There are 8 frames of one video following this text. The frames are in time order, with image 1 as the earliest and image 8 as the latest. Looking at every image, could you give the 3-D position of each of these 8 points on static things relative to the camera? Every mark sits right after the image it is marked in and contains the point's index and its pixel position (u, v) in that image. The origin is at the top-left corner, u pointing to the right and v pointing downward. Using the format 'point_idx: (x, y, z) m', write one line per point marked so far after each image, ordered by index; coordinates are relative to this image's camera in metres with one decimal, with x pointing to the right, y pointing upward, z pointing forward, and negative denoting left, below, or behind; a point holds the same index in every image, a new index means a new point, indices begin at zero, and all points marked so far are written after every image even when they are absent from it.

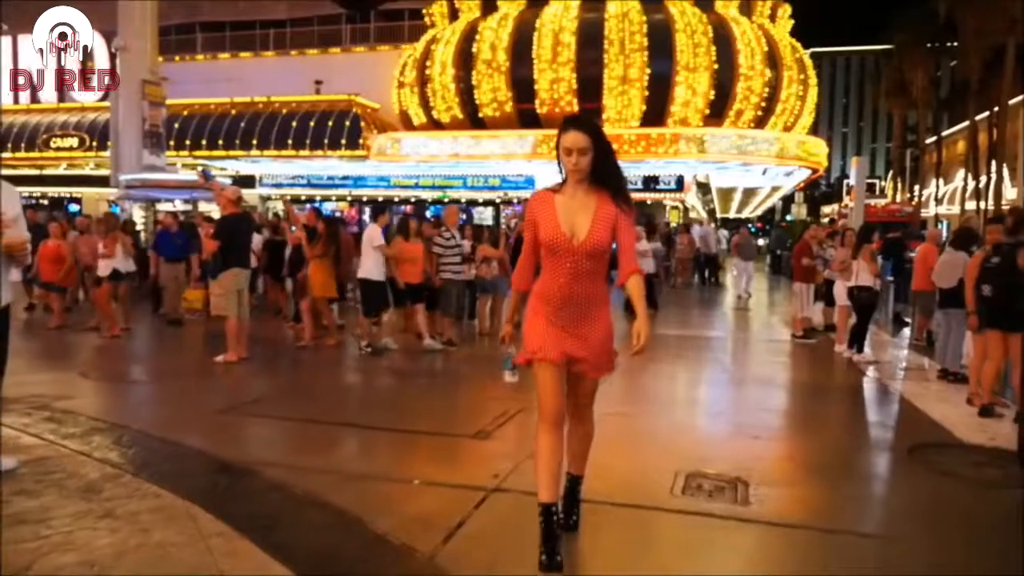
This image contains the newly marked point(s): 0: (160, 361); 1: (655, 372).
0: (-4.9, -1.0, +10.6) m
1: (+2.0, -1.1, +10.3) m
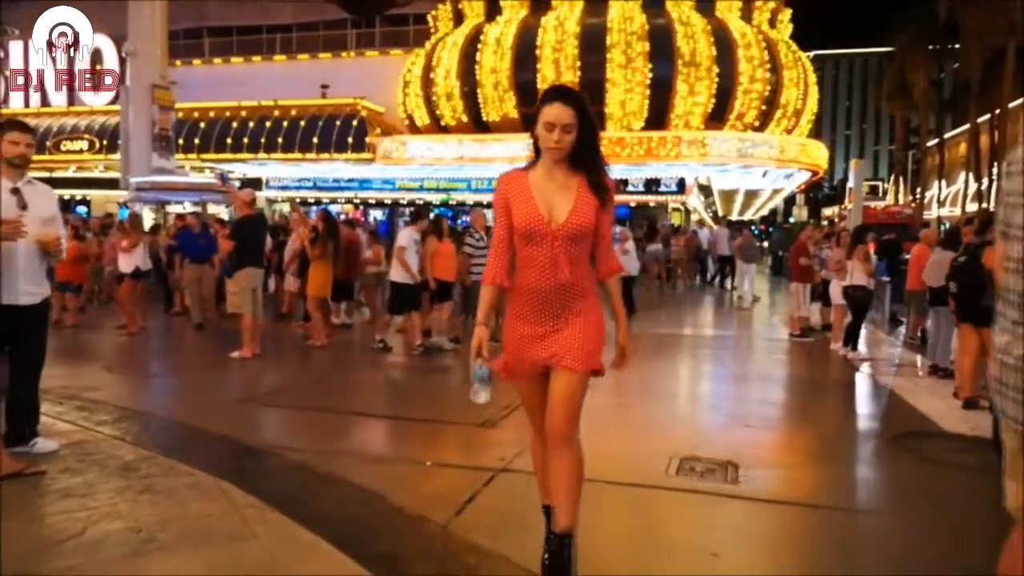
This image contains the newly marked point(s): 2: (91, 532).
0: (-4.8, -1.0, +11.0) m
1: (+2.1, -1.1, +10.6) m
2: (-2.2, -1.3, +4.1) m
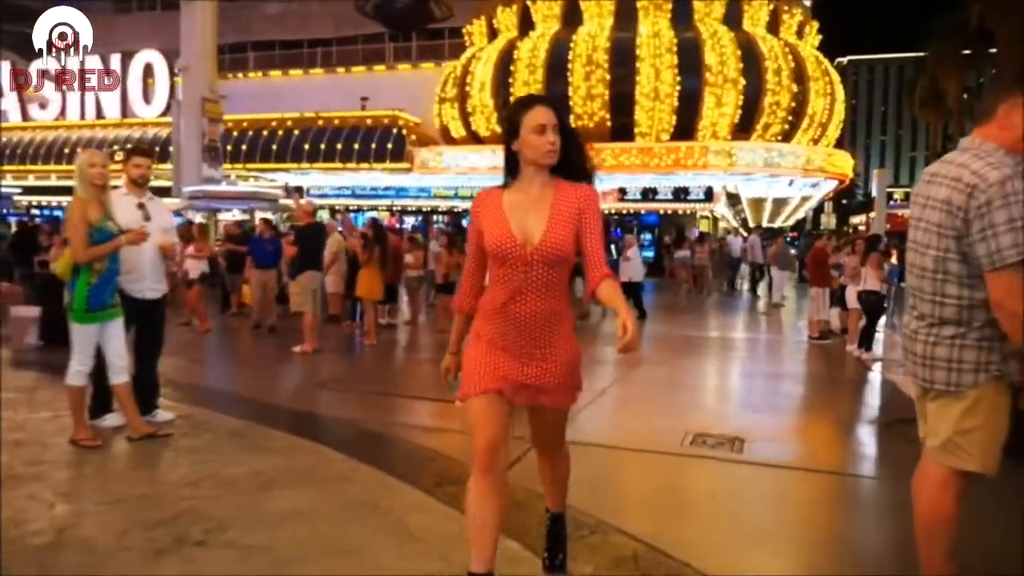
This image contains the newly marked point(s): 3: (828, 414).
0: (-4.3, -1.0, +12.1) m
1: (+2.6, -1.1, +11.5) m
2: (-1.9, -1.2, +5.1) m
3: (+3.5, -1.4, +8.6) m
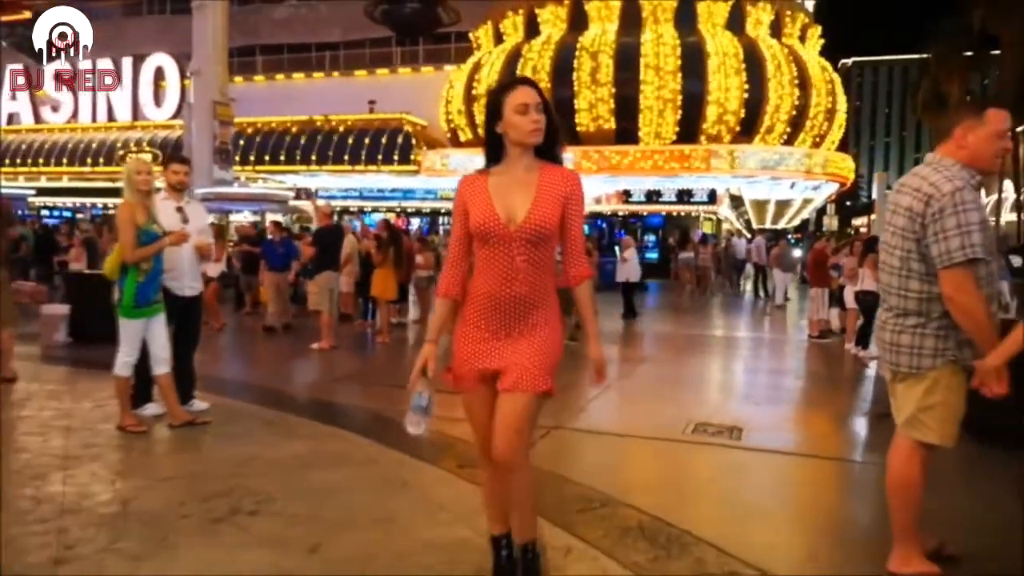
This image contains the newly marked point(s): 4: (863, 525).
0: (-4.1, -1.0, +12.6) m
1: (+2.7, -1.1, +12.0) m
2: (-1.8, -1.2, +5.6) m
3: (+3.7, -1.4, +9.1) m
4: (+2.1, -1.4, +4.7) m
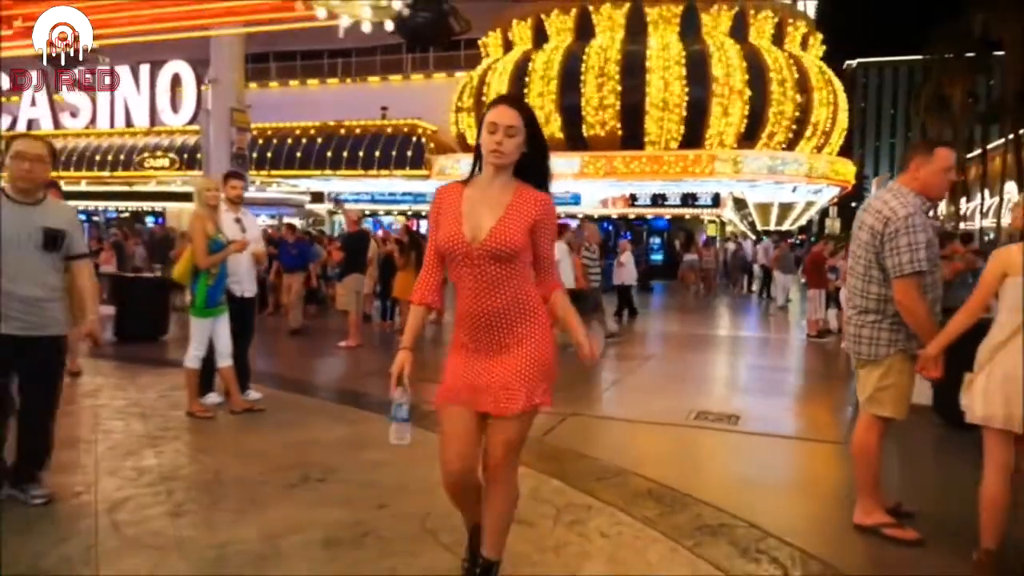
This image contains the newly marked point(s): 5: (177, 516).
0: (-3.9, -1.0, +13.5) m
1: (+3.0, -1.2, +12.8) m
2: (-1.6, -1.3, +6.4) m
3: (+3.9, -1.4, +9.9) m
4: (+2.3, -1.4, +5.5) m
5: (-1.9, -1.3, +4.5) m
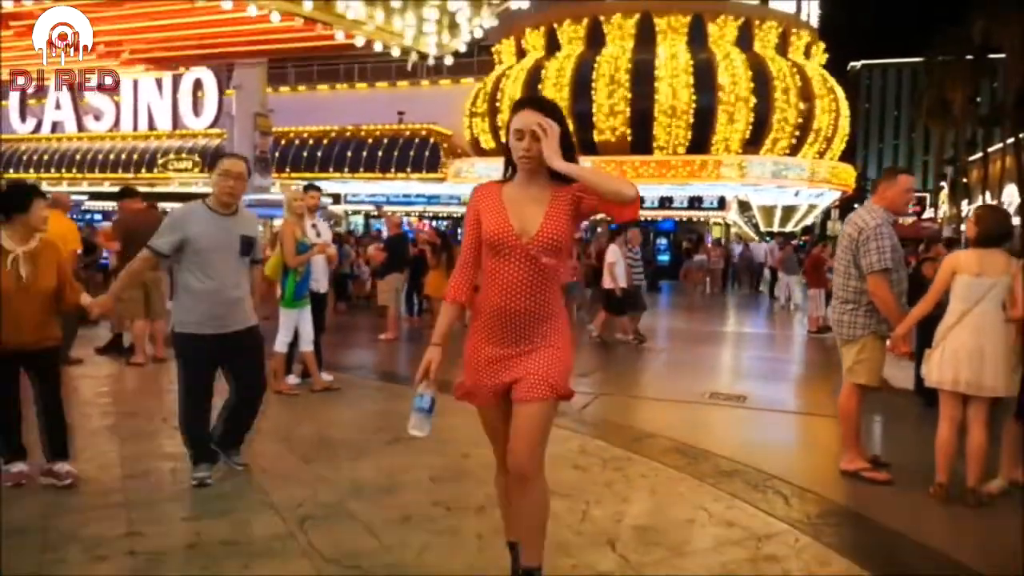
0: (-3.4, -1.0, +14.7) m
1: (+3.4, -1.2, +14.0) m
2: (-1.2, -1.2, +7.6) m
3: (+4.3, -1.4, +11.1) m
4: (+2.7, -1.3, +6.7) m
5: (-1.5, -1.3, +5.7) m
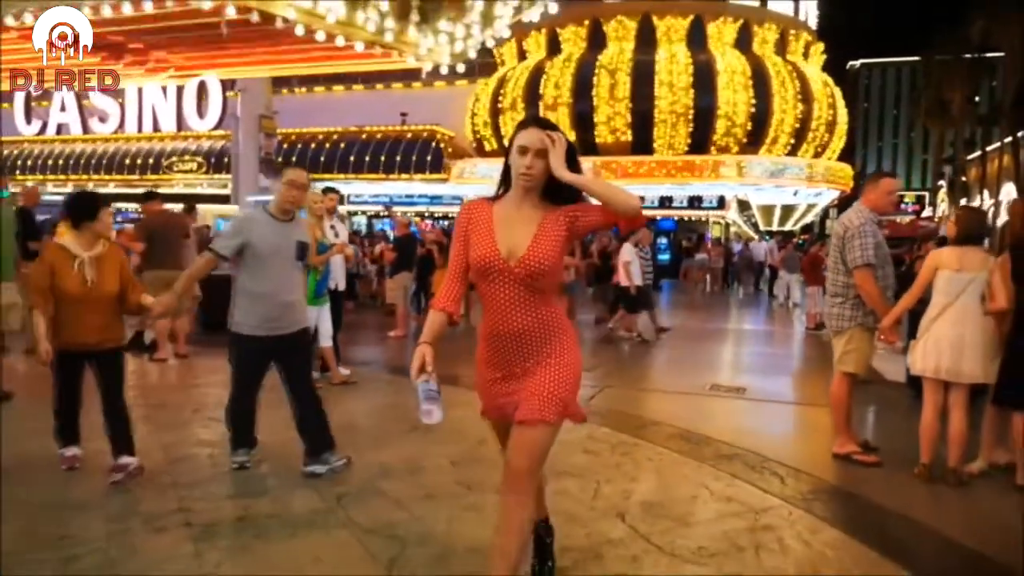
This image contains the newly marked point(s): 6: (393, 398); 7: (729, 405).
0: (-3.3, -0.9, +15.1) m
1: (+3.5, -1.1, +14.4) m
2: (-1.0, -1.2, +8.0) m
3: (+4.4, -1.3, +11.5) m
4: (+2.8, -1.3, +7.1) m
5: (-1.4, -1.3, +6.1) m
6: (-1.4, -1.2, +8.4) m
7: (+2.4, -1.3, +8.6) m
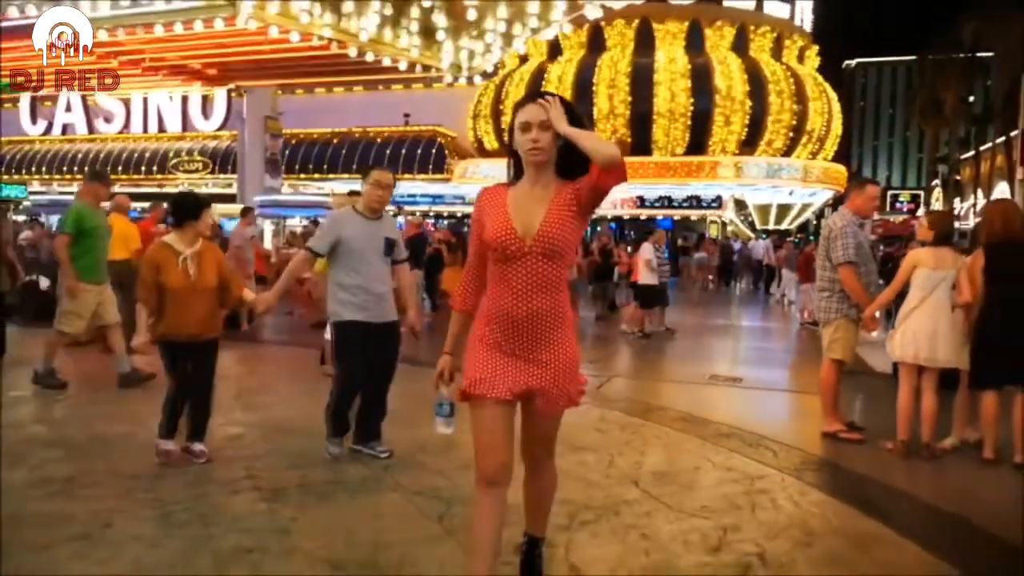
0: (-3.2, -0.9, +15.7) m
1: (+3.7, -1.1, +15.0) m
2: (-0.9, -1.1, +8.7) m
3: (+4.6, -1.3, +12.1) m
4: (+3.0, -1.3, +7.7) m
5: (-1.2, -1.2, +6.8) m
6: (-1.2, -1.1, +9.0) m
7: (+2.5, -1.3, +9.3) m
